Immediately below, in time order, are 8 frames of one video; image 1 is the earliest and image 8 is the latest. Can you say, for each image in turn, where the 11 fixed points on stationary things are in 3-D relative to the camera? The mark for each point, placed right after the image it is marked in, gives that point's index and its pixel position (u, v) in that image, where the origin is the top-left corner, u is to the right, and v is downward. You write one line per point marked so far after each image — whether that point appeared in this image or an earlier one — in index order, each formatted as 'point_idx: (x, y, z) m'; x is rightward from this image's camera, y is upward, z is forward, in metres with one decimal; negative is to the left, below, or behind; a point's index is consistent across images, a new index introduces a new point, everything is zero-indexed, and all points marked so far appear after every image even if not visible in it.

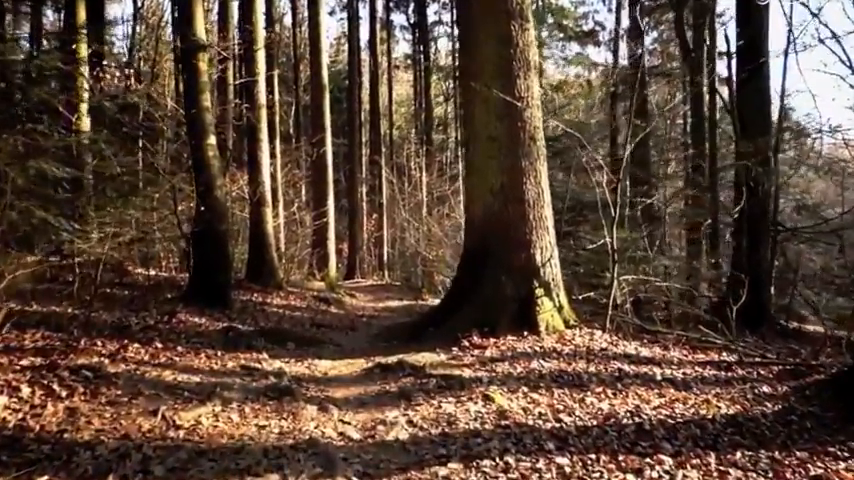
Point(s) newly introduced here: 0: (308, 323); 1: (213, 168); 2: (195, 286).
0: (-2.2, -1.6, +12.3) m
1: (-3.9, +1.3, +11.9) m
2: (-4.2, -0.8, +11.9) m
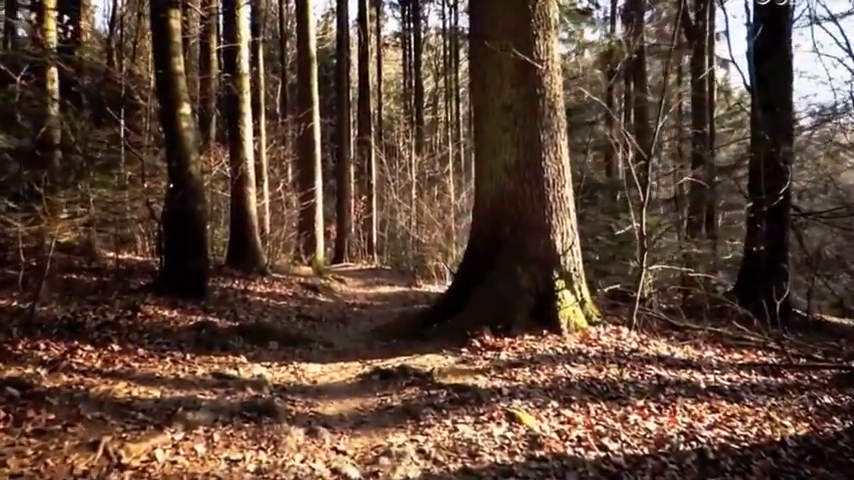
0: (-2.2, -1.3, +11.0) m
1: (-3.9, +1.6, +10.6) m
2: (-4.2, -0.6, +10.6) m
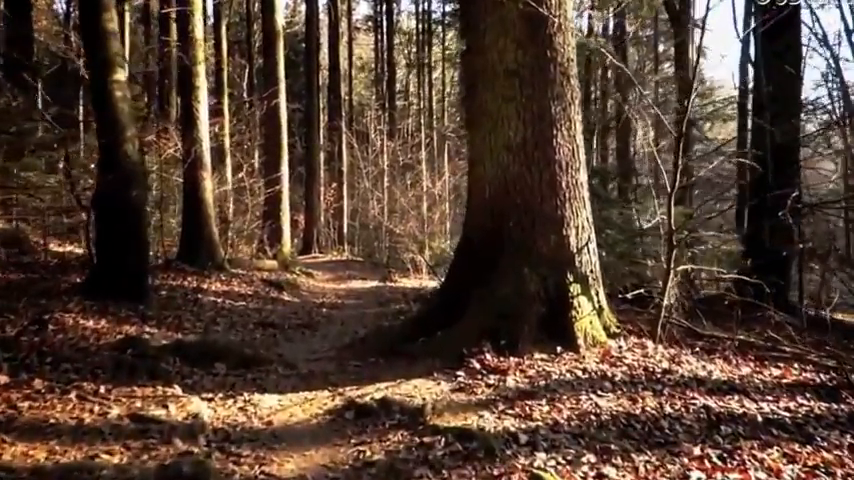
0: (-2.5, -1.2, +9.4) m
1: (-4.1, +1.7, +8.9) m
2: (-4.4, -0.5, +8.9) m
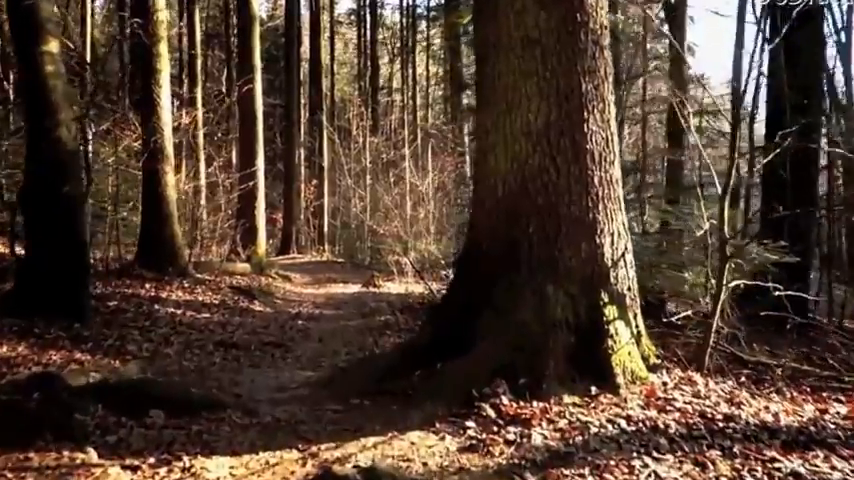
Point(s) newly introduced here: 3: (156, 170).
0: (-2.6, -1.2, +8.0) m
1: (-4.2, +1.6, +7.4) m
2: (-4.5, -0.5, +7.4) m
3: (-4.9, +1.3, +11.9) m
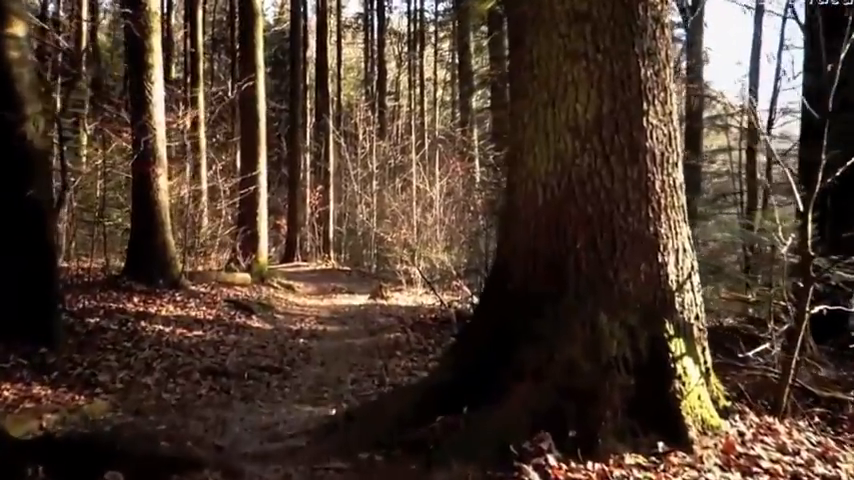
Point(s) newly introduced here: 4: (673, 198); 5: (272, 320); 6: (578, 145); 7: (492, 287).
0: (-2.4, -1.4, +7.0) m
1: (-4.0, +1.5, +6.4) m
2: (-4.3, -0.6, +6.4) m
3: (-4.7, +1.1, +11.0) m
4: (+1.7, +0.3, +4.5) m
5: (-2.6, -1.3, +11.0) m
6: (+1.0, +0.6, +4.4) m
7: (+0.5, -0.3, +4.7) m
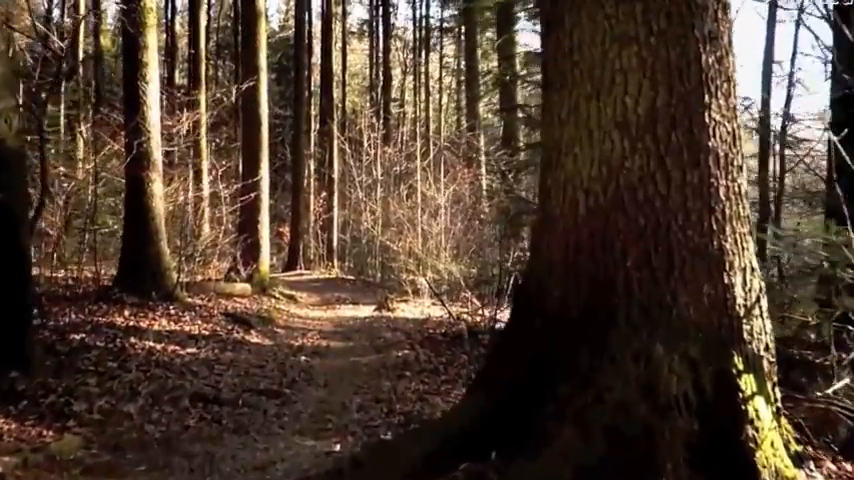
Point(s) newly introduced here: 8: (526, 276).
0: (-2.3, -1.5, +6.3) m
1: (-3.8, +1.4, +5.8) m
2: (-4.2, -0.7, +5.8) m
3: (-4.5, +1.0, +10.3) m
4: (+1.8, +0.2, +3.9) m
5: (-2.4, -1.5, +10.3) m
6: (+1.2, +0.5, +3.8) m
7: (+0.6, -0.4, +4.0) m
8: (+0.6, -0.2, +4.1) m
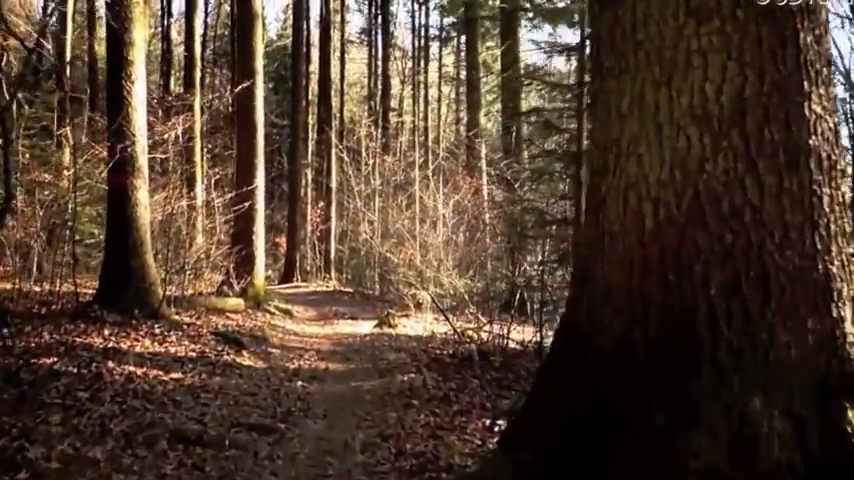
0: (-2.2, -1.6, +5.5) m
1: (-3.7, +1.3, +5.0) m
2: (-4.1, -0.8, +5.0) m
3: (-4.4, +0.8, +9.5) m
4: (+2.0, +0.1, +3.1) m
5: (-2.3, -1.7, +9.5) m
6: (+1.3, +0.4, +3.0) m
7: (+0.8, -0.5, +3.2) m
8: (+0.8, -0.3, +3.3) m
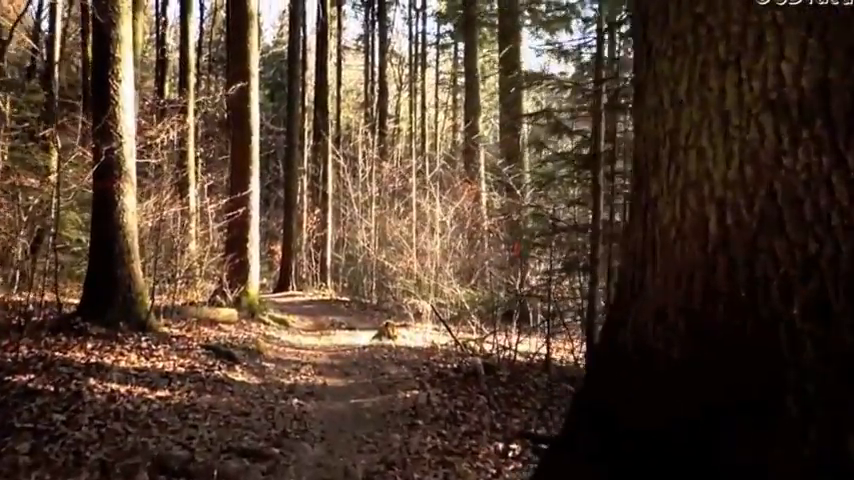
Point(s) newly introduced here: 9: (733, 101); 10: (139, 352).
0: (-2.1, -1.7, +5.0) m
1: (-3.6, +1.3, +4.5) m
2: (-4.0, -0.9, +4.5) m
3: (-4.3, +0.7, +9.0) m
4: (+2.1, +0.1, +2.6) m
5: (-2.3, -1.8, +9.0) m
6: (+1.4, +0.4, +2.5) m
7: (+0.8, -0.6, +2.7) m
8: (+0.9, -0.4, +2.8) m
9: (+1.2, +0.6, +2.6) m
10: (-3.7, -1.4, +8.3) m
